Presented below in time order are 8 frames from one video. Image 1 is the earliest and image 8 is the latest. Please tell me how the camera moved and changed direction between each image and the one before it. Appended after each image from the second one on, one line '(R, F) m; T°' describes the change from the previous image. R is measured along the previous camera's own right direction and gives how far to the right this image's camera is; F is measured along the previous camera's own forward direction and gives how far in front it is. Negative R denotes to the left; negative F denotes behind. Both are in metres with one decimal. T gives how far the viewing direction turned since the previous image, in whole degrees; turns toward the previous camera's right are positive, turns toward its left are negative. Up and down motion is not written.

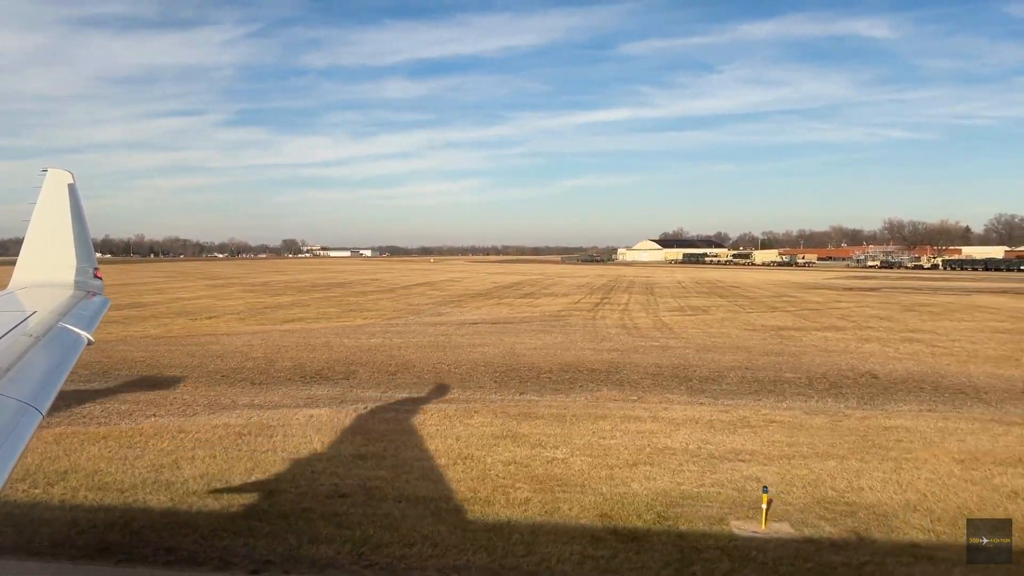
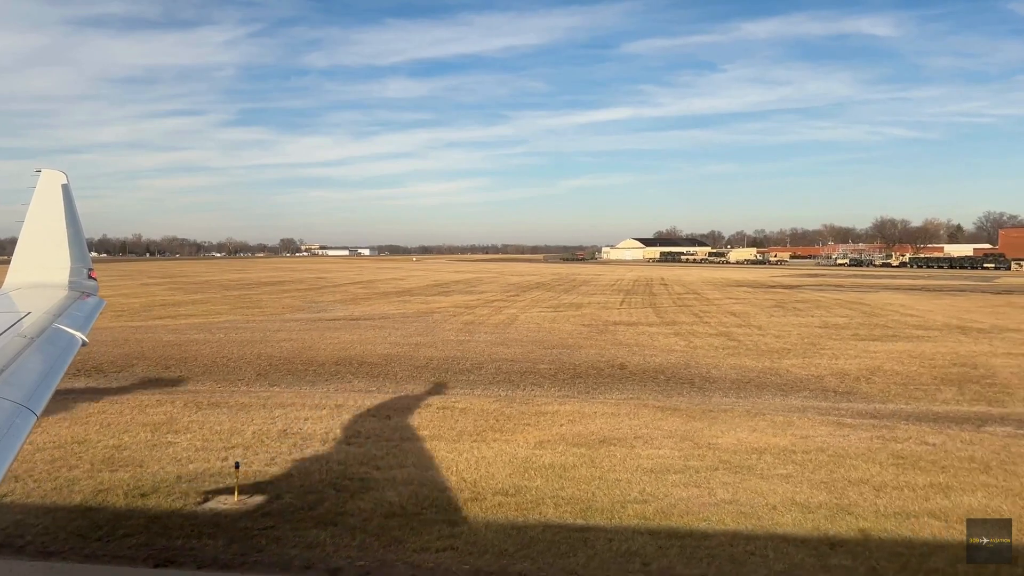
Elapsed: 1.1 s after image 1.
(+3.6, -0.5) m; 0°
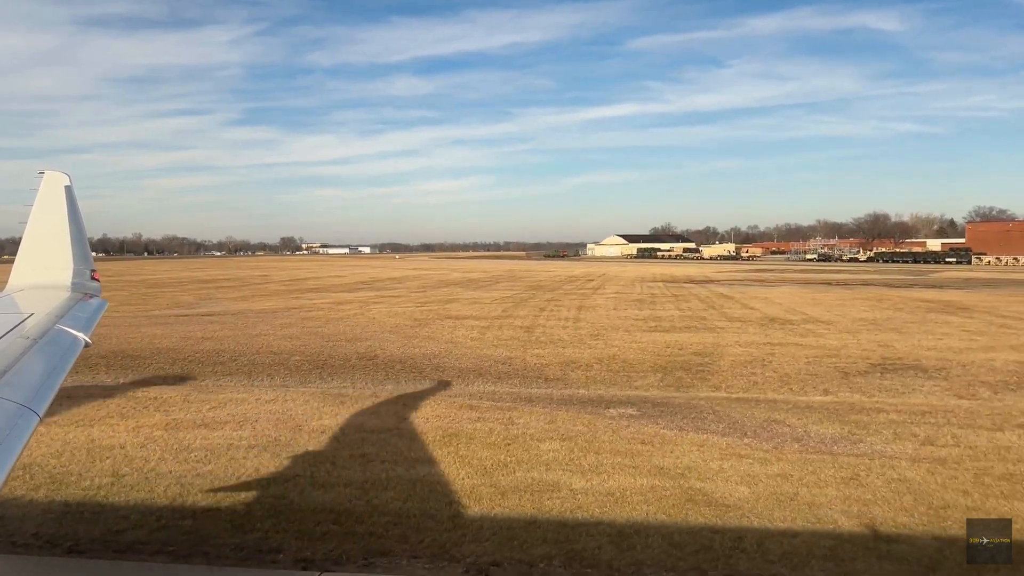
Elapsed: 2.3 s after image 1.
(+3.9, -0.6) m; 0°
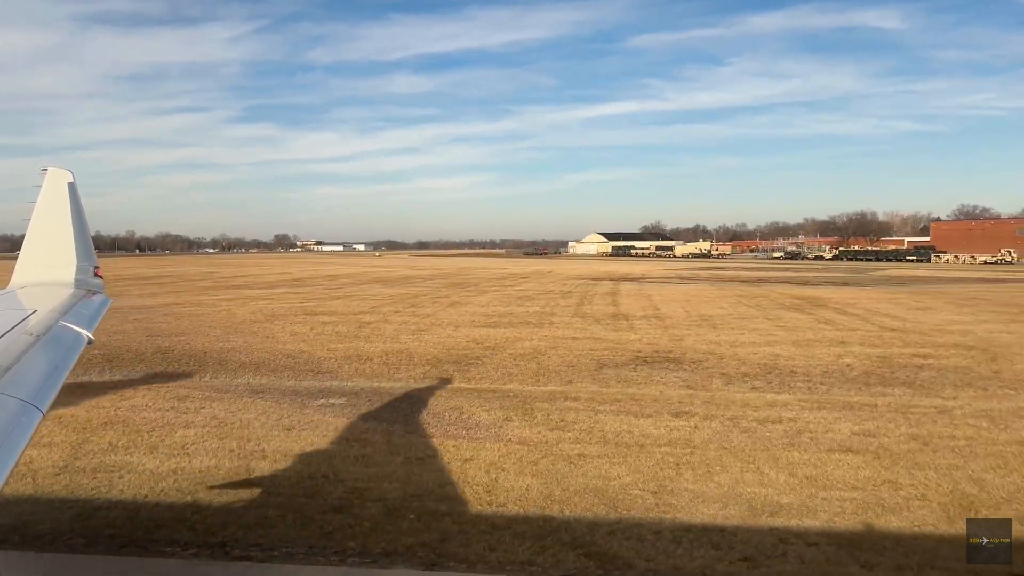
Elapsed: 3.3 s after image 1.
(+3.3, -0.6) m; +1°
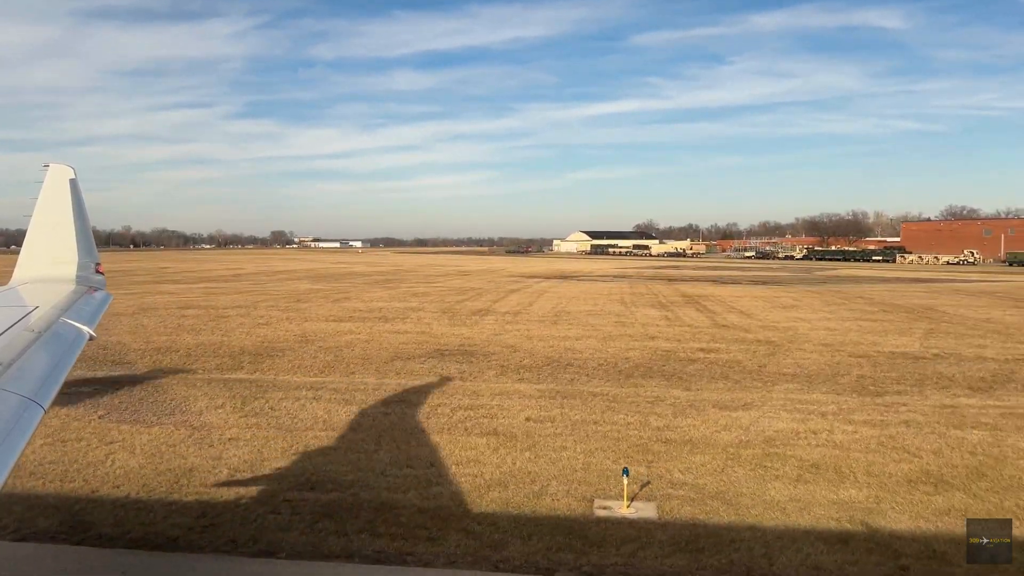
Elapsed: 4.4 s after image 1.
(+3.1, -0.5) m; +1°
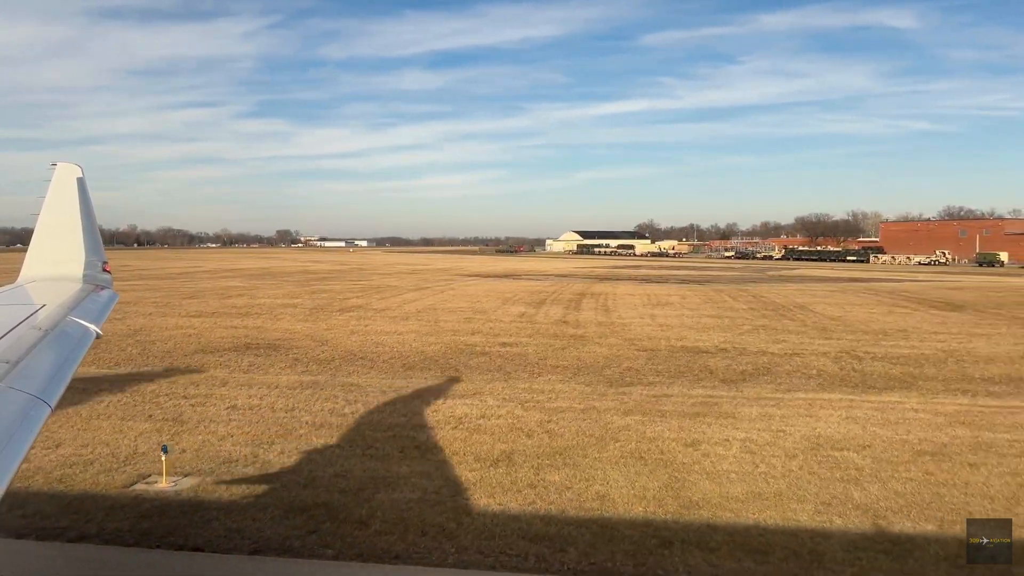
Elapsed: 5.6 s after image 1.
(+3.3, -0.6) m; 0°
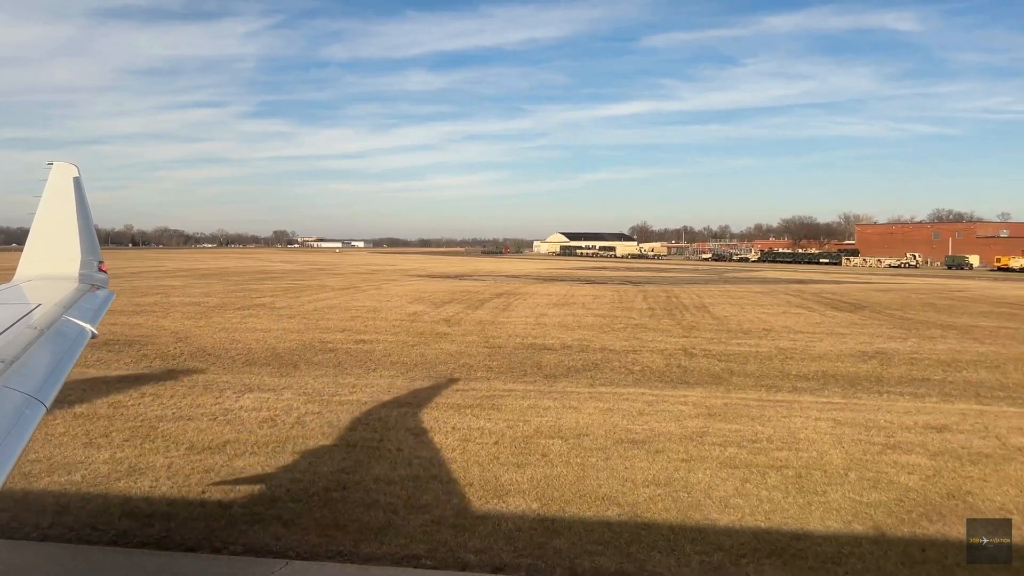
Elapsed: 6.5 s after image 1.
(+2.5, -0.4) m; +1°
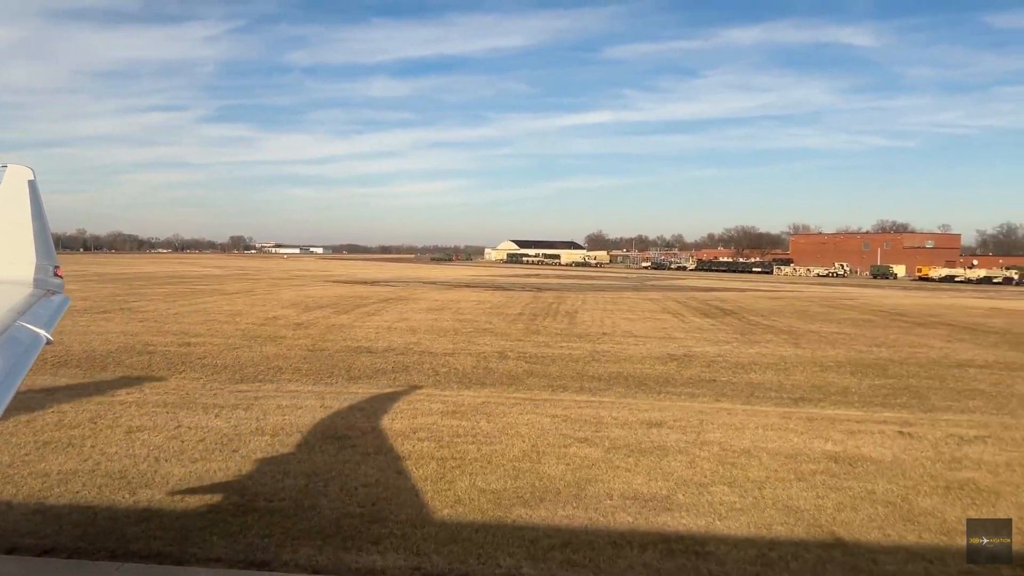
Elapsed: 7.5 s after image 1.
(+2.4, -0.4) m; +3°
